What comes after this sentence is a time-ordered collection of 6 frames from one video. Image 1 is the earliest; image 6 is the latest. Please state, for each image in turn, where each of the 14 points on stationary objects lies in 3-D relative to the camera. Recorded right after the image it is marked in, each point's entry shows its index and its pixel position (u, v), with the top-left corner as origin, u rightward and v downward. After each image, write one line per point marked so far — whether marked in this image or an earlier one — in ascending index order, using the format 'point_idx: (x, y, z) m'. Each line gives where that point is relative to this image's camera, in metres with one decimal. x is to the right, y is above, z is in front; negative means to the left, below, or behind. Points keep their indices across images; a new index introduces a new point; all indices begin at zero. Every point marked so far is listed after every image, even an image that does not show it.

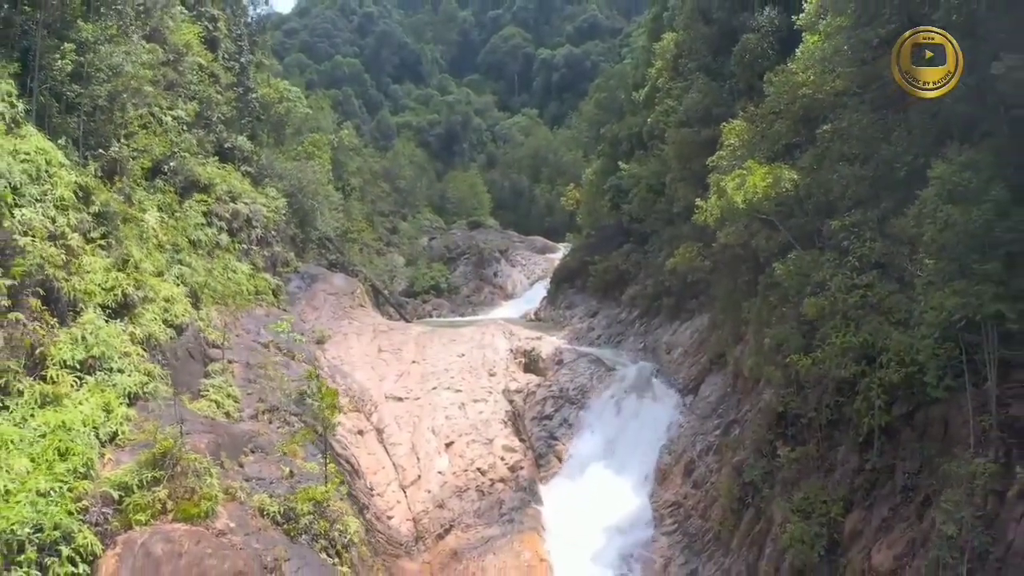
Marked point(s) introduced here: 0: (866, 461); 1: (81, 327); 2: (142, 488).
0: (+4.6, -2.2, +9.5) m
1: (-5.3, -0.5, +9.2) m
2: (-3.6, -2.0, +7.5) m
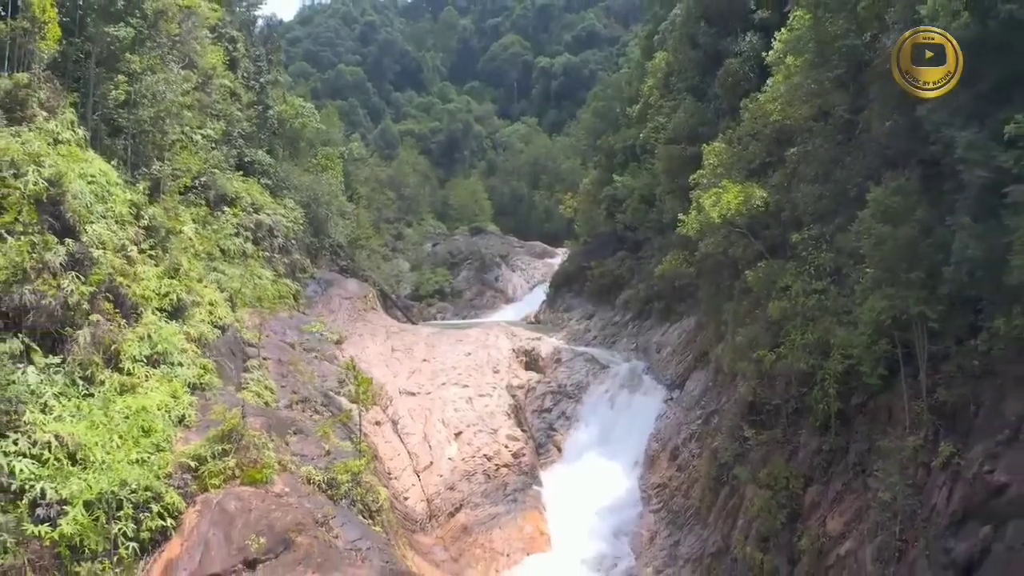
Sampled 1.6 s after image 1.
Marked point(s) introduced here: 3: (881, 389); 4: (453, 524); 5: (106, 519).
0: (+4.6, -2.3, +11.0) m
1: (-5.2, -0.6, +10.7) m
2: (-3.5, -2.0, +9.0) m
3: (+5.1, -1.4, +10.2) m
4: (-1.1, -4.4, +14.2) m
5: (-4.3, -2.4, +7.9) m
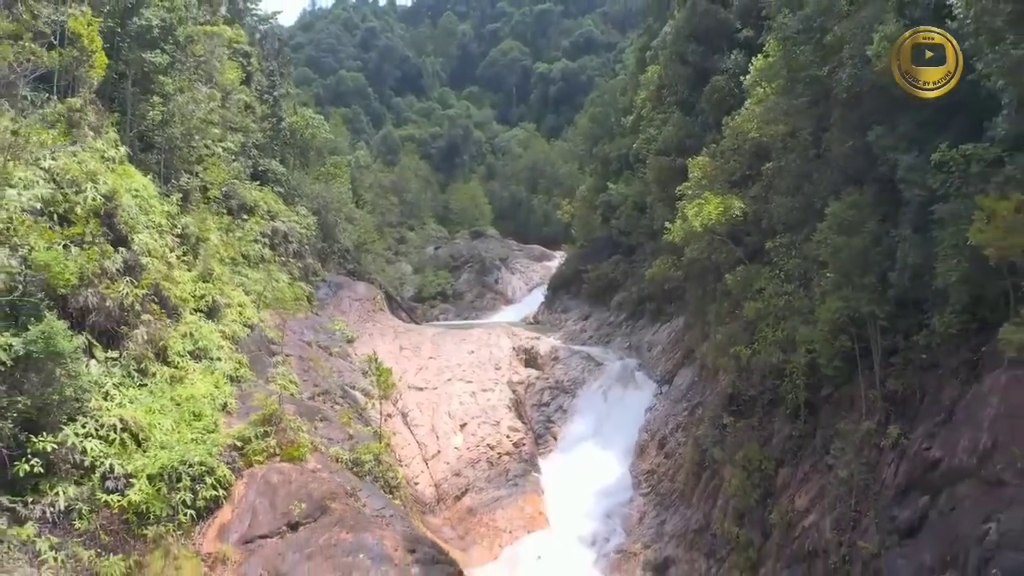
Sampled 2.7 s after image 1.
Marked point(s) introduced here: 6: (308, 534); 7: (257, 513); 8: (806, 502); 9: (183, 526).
0: (+4.7, -2.3, +12.3) m
1: (-5.2, -0.6, +12.0) m
2: (-3.5, -2.1, +10.3) m
3: (+5.1, -1.4, +11.6) m
4: (-1.1, -4.5, +15.4) m
5: (-4.2, -2.5, +9.2) m
6: (-2.5, -3.0, +9.2) m
7: (-3.2, -2.8, +9.3) m
8: (+4.4, -3.2, +11.3) m
9: (-4.0, -2.9, +9.0) m
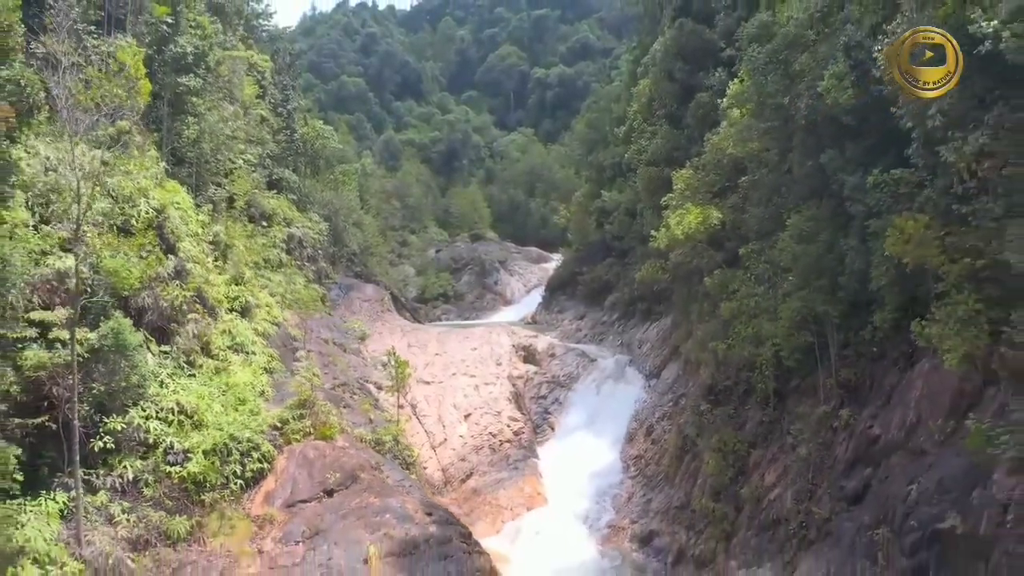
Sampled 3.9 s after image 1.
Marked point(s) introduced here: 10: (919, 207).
0: (+4.7, -2.4, +13.8) m
1: (-5.1, -0.6, +13.5) m
2: (-3.5, -2.1, +11.8) m
3: (+5.1, -1.5, +13.1) m
4: (-1.1, -4.5, +17.0) m
5: (-4.2, -2.5, +10.7) m
6: (-2.4, -3.0, +10.7) m
7: (-3.1, -2.8, +10.8) m
8: (+4.5, -3.3, +12.8) m
9: (-3.9, -2.9, +10.6) m
10: (+4.8, +1.0, +8.8) m
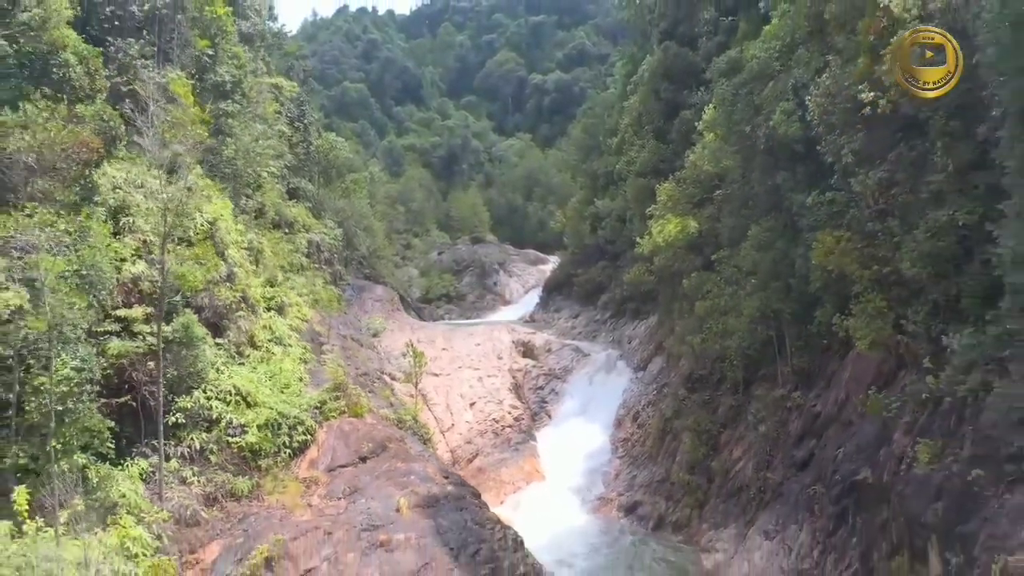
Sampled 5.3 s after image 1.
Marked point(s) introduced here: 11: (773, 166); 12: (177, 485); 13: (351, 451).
0: (+4.7, -2.4, +16.0) m
1: (-5.1, -0.7, +15.6) m
2: (-3.4, -2.1, +13.9) m
3: (+5.2, -1.5, +15.2) m
4: (-1.0, -4.6, +19.1) m
5: (-4.1, -2.5, +12.8) m
6: (-2.4, -3.0, +12.8) m
7: (-3.1, -2.8, +12.9) m
8: (+4.5, -3.3, +14.9) m
9: (-3.9, -2.9, +12.7) m
10: (+4.9, +0.9, +11.0) m
11: (+5.1, +2.4, +14.5) m
12: (-5.2, -3.0, +11.6) m
13: (-2.8, -2.9, +13.0) m
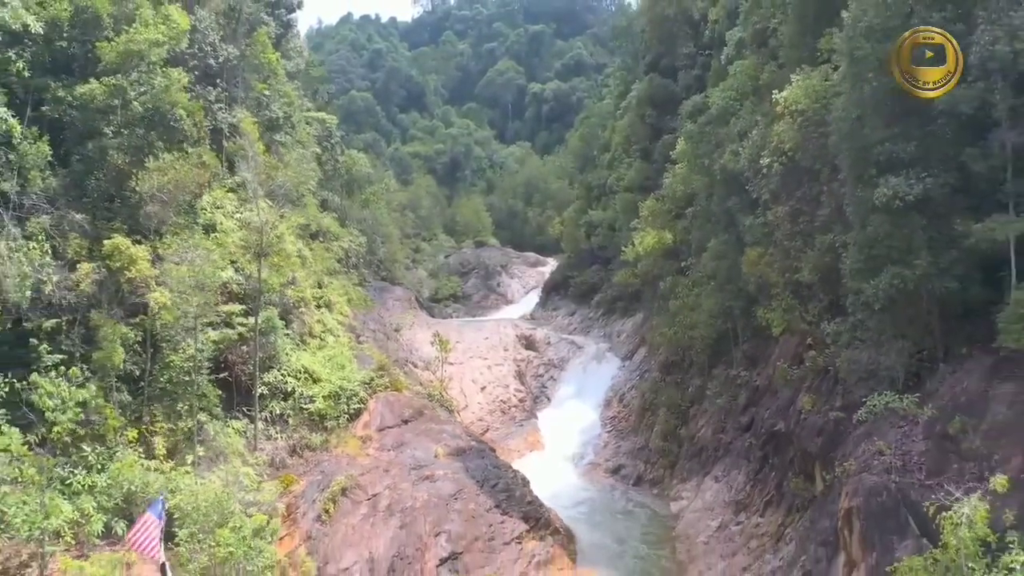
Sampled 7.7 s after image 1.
0: (+4.9, -2.4, +19.7) m
1: (-4.9, -0.7, +19.3) m
2: (-3.2, -2.2, +17.6) m
3: (+5.4, -1.5, +18.9) m
4: (-0.9, -4.6, +22.8) m
5: (-3.9, -2.6, +16.5) m
6: (-2.2, -3.1, +16.5) m
7: (-2.9, -2.9, +16.6) m
8: (+4.7, -3.3, +18.6) m
9: (-3.7, -3.0, +16.3) m
10: (+5.1, +0.9, +14.7) m
11: (+5.3, +2.3, +18.2) m
12: (-5.0, -3.1, +15.2) m
13: (-2.6, -2.9, +16.6) m
